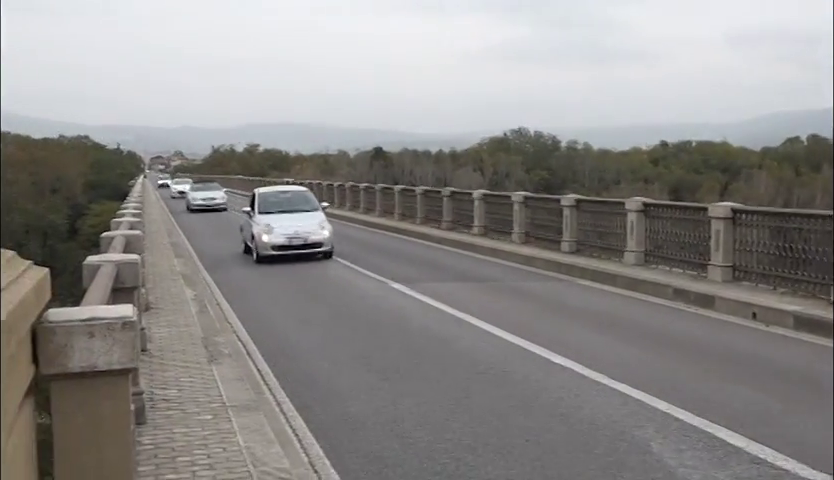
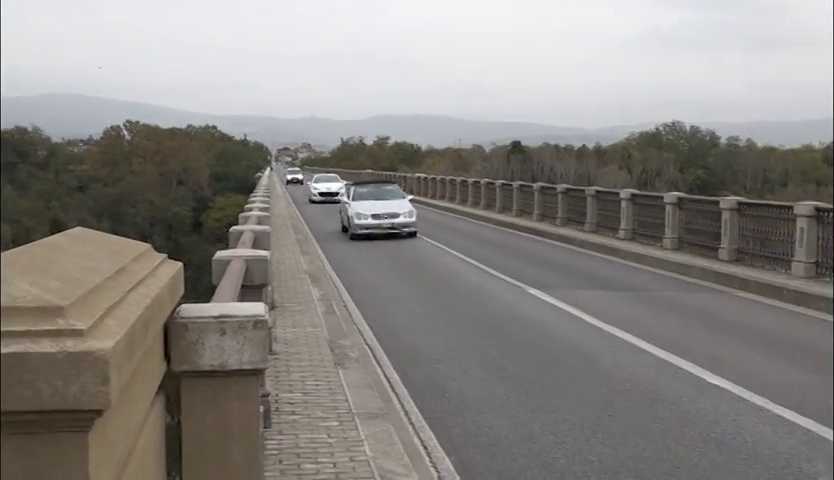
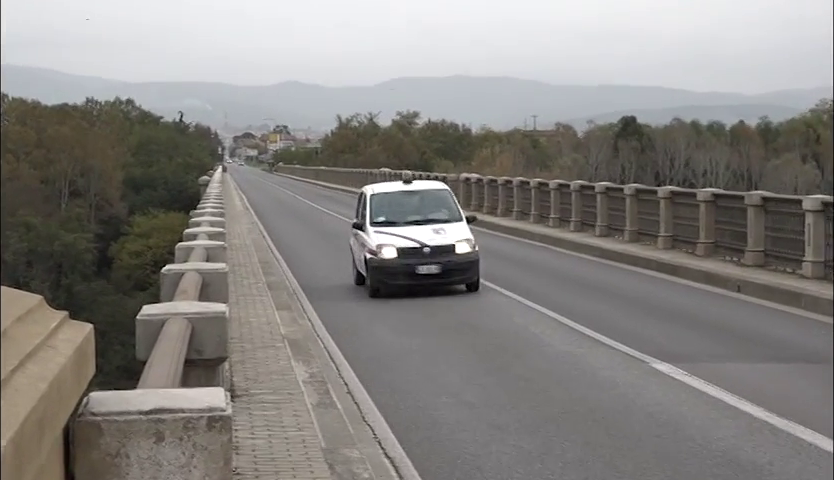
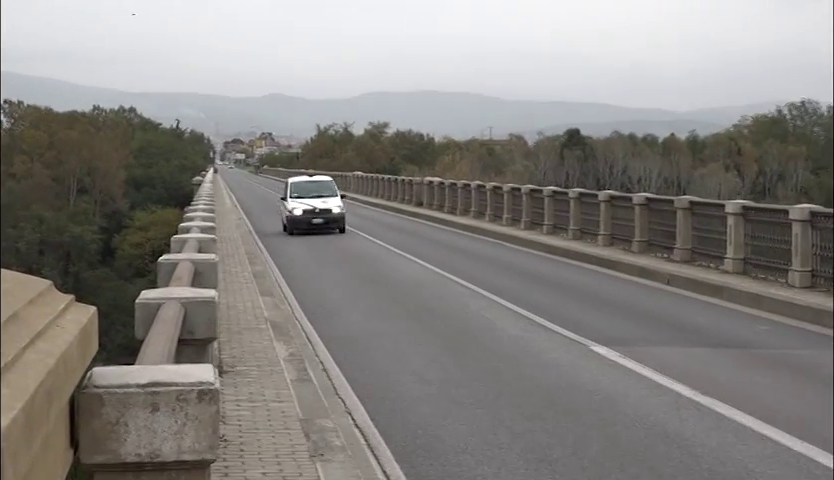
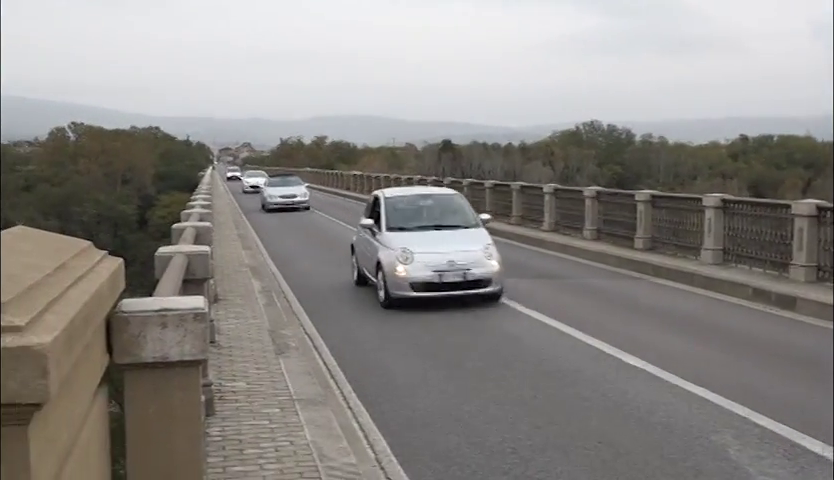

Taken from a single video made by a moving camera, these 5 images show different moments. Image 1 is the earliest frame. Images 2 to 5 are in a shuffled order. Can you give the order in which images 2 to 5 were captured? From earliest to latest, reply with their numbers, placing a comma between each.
5, 2, 4, 3
